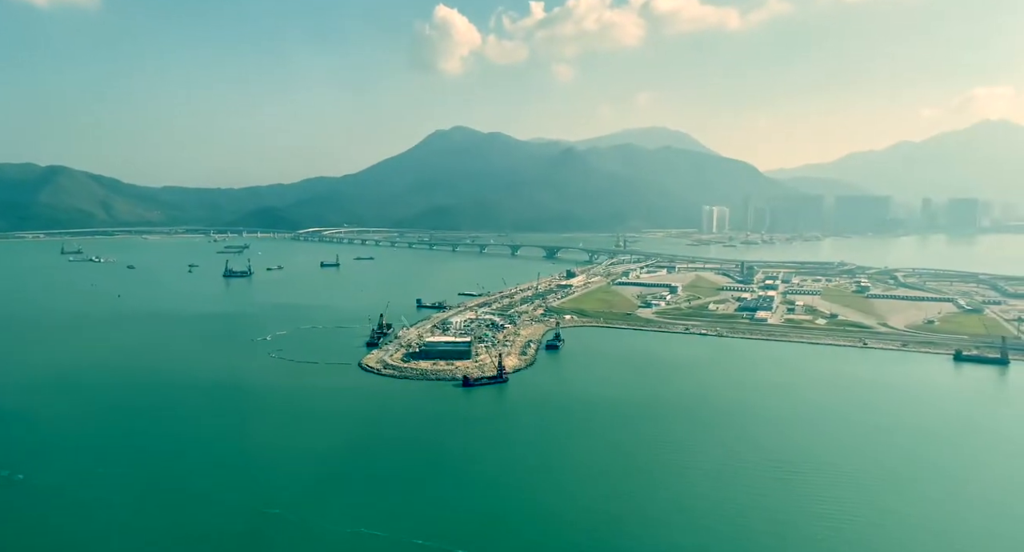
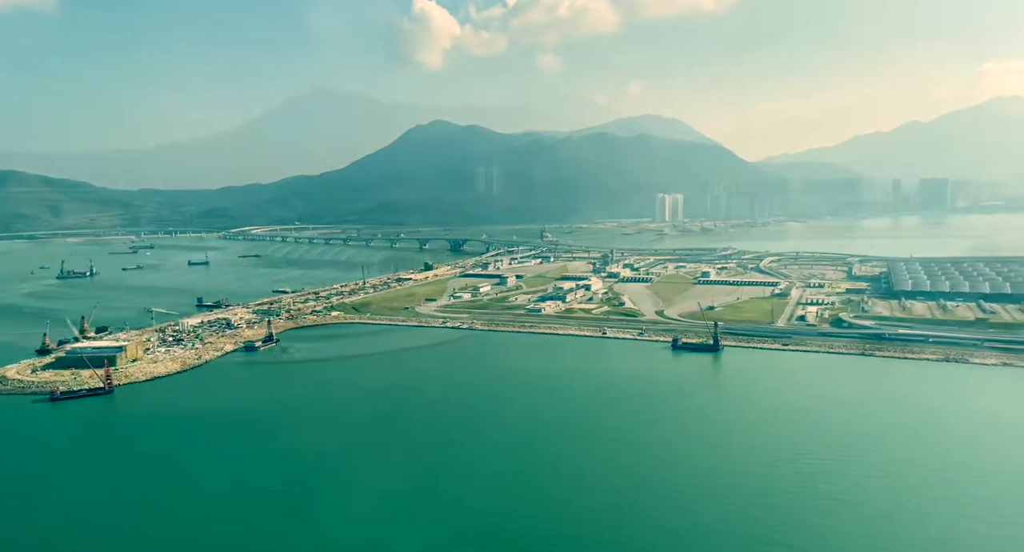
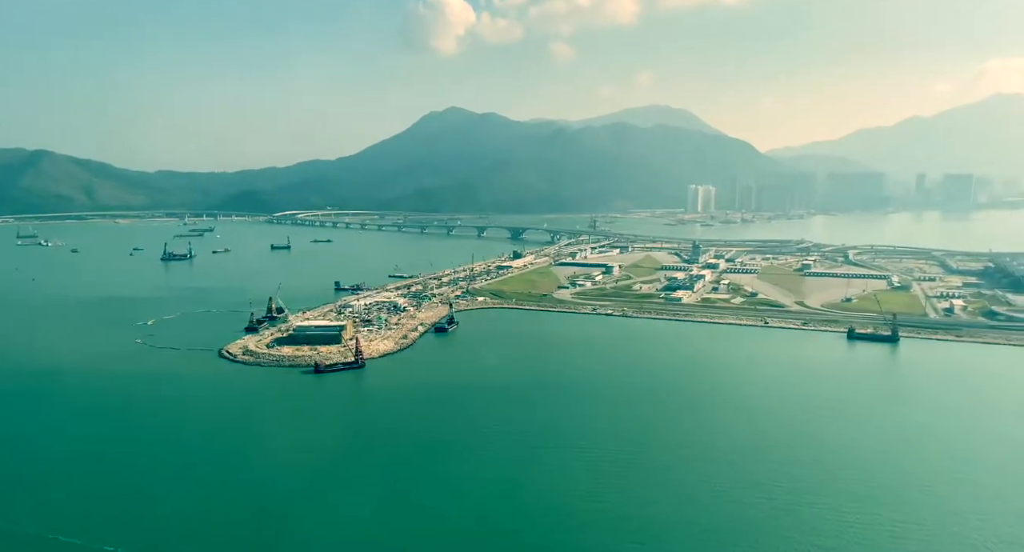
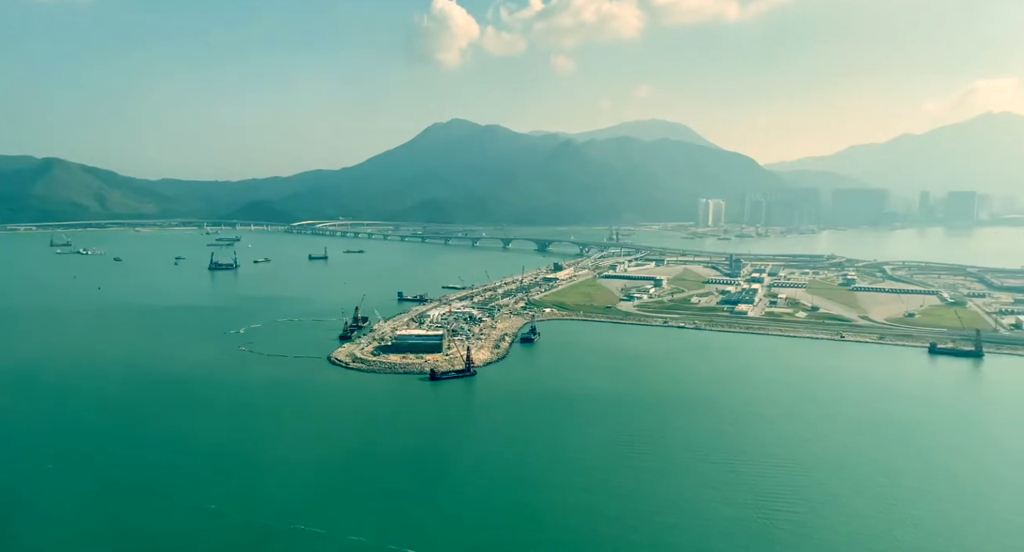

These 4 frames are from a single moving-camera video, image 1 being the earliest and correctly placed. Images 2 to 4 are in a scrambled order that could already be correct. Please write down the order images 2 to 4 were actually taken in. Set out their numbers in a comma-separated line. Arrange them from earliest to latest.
4, 3, 2
